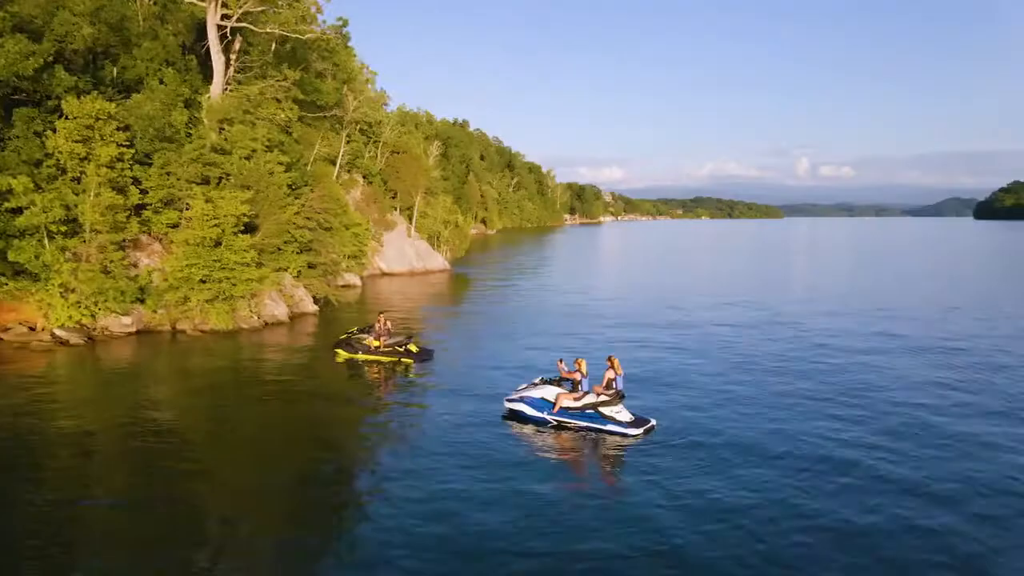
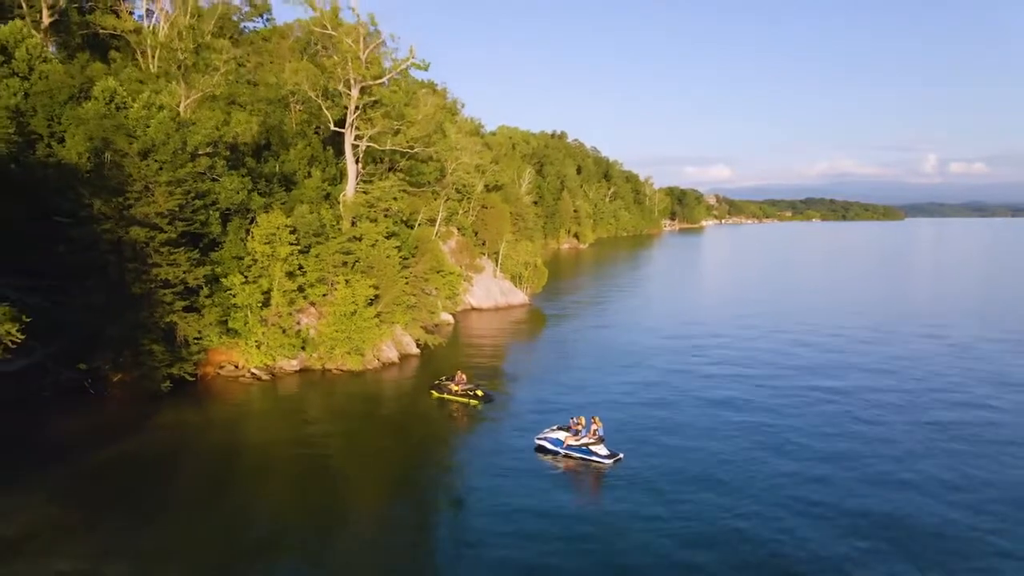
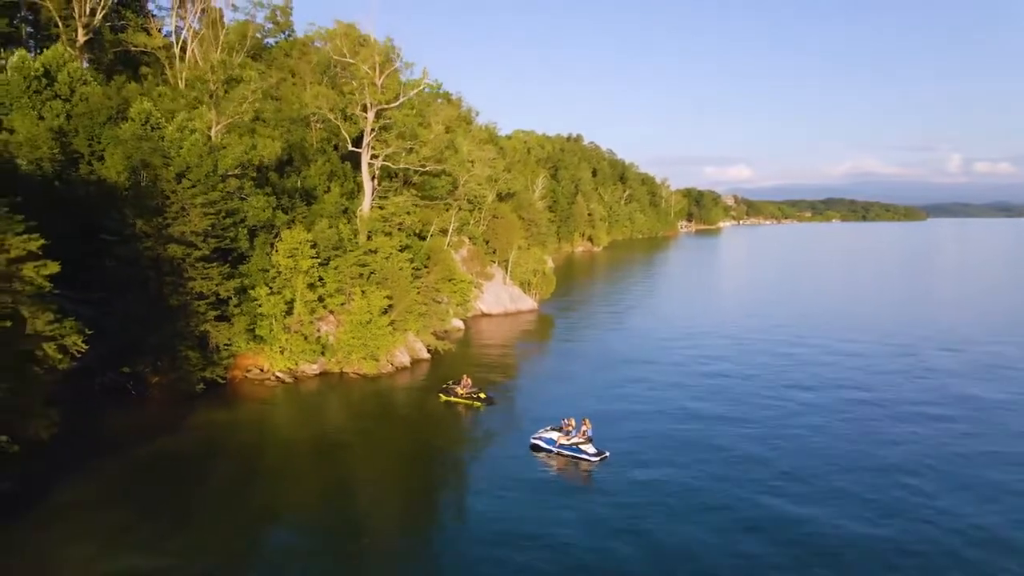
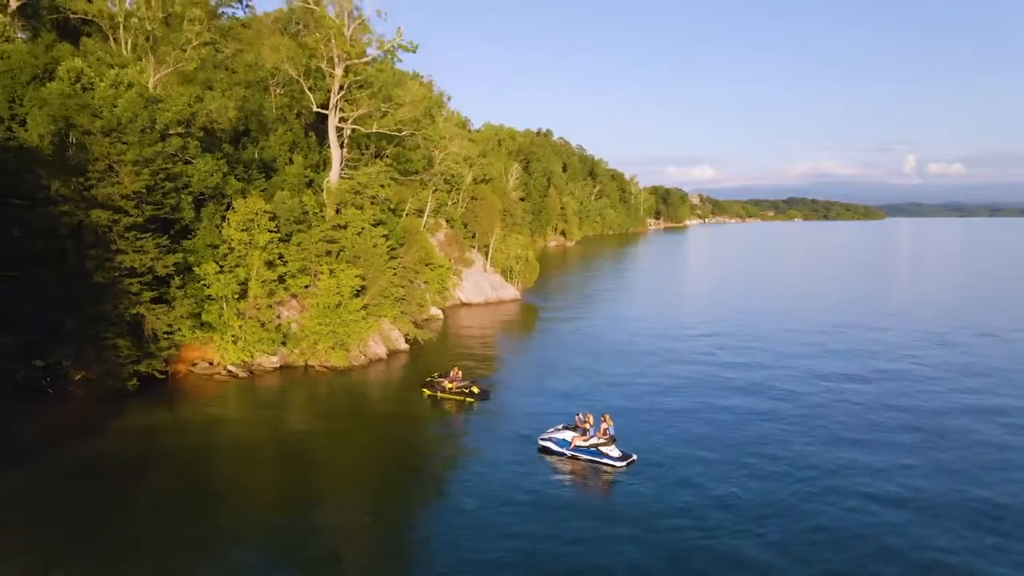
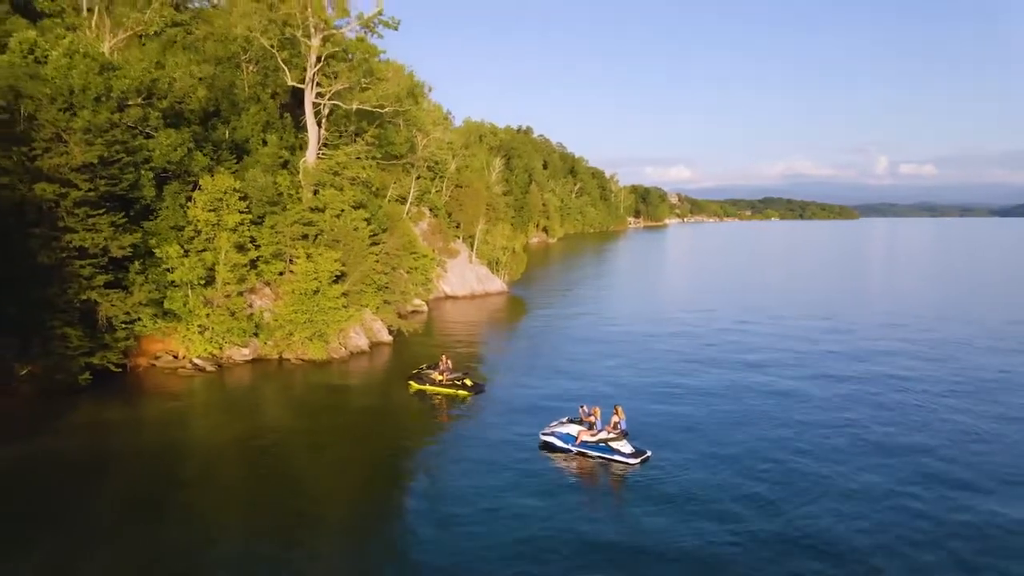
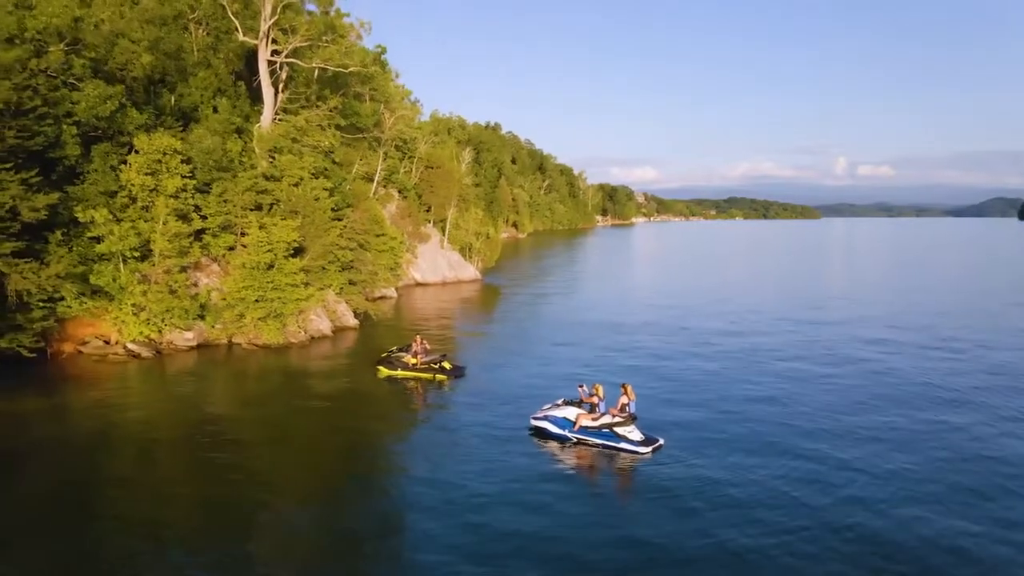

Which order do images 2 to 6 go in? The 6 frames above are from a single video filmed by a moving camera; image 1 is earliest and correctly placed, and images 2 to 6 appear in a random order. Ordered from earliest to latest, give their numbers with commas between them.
6, 5, 4, 2, 3
